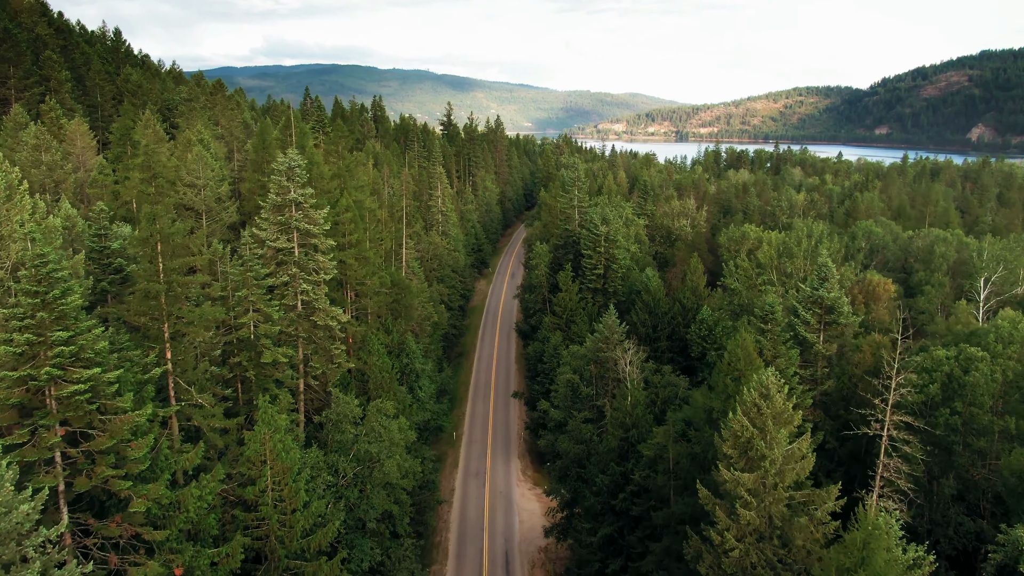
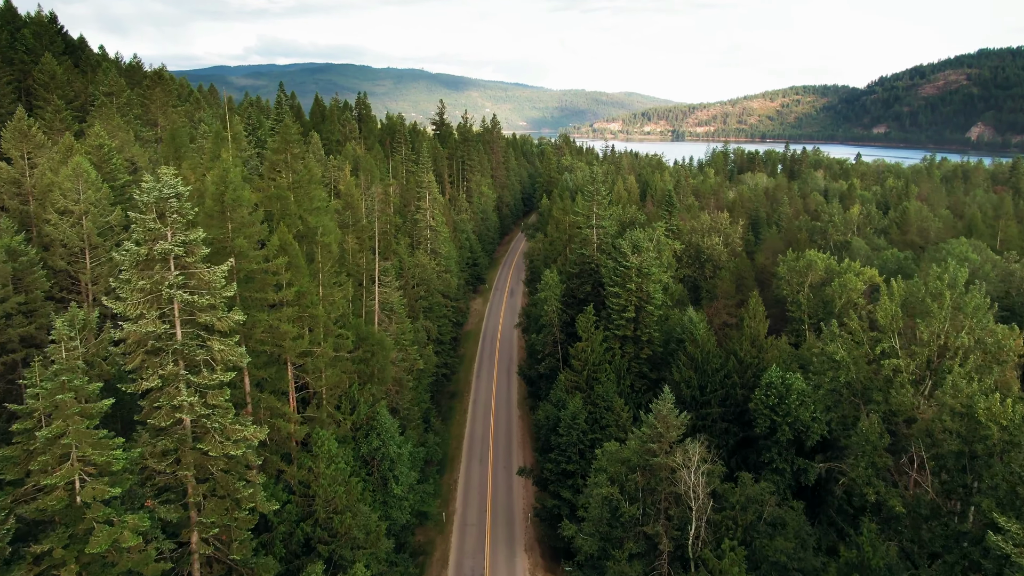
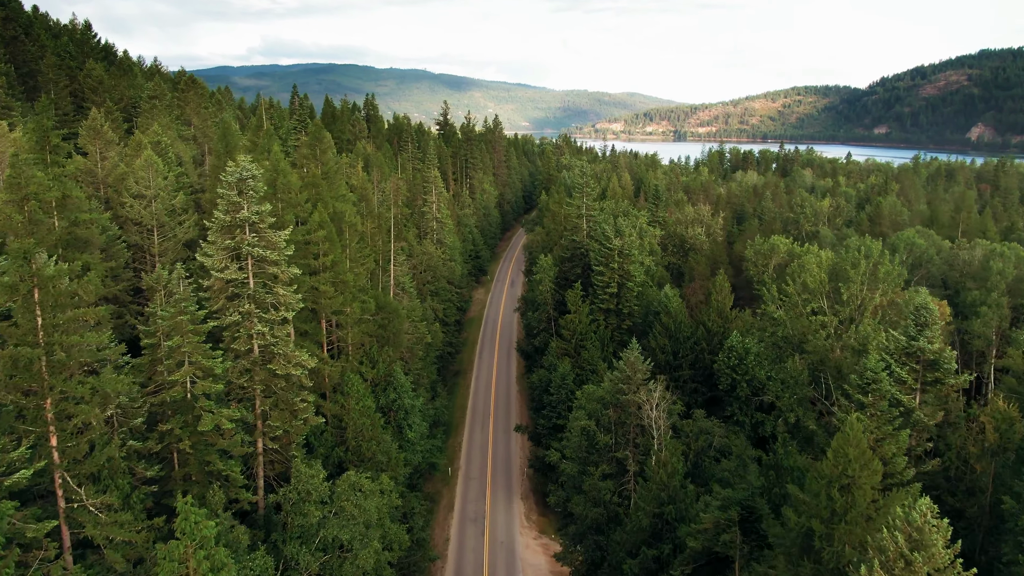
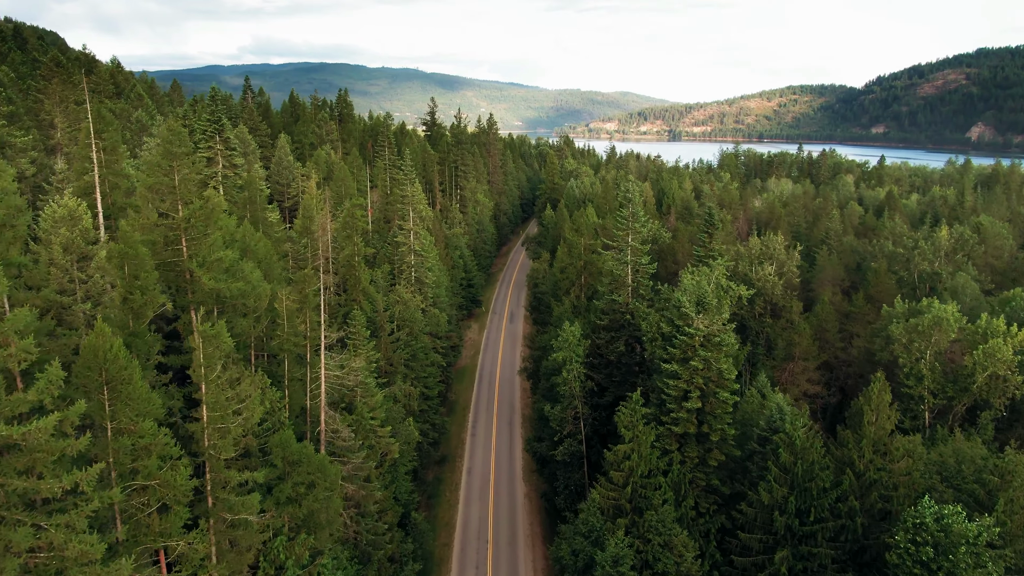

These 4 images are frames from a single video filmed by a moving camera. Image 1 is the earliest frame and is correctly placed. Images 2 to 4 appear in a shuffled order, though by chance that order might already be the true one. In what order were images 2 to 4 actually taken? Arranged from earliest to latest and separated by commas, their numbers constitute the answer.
3, 2, 4
